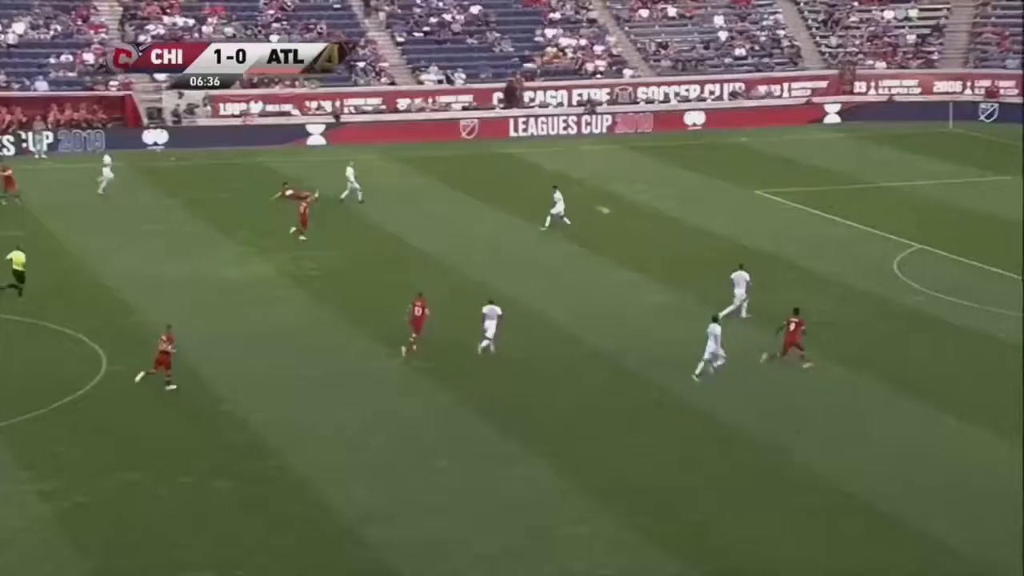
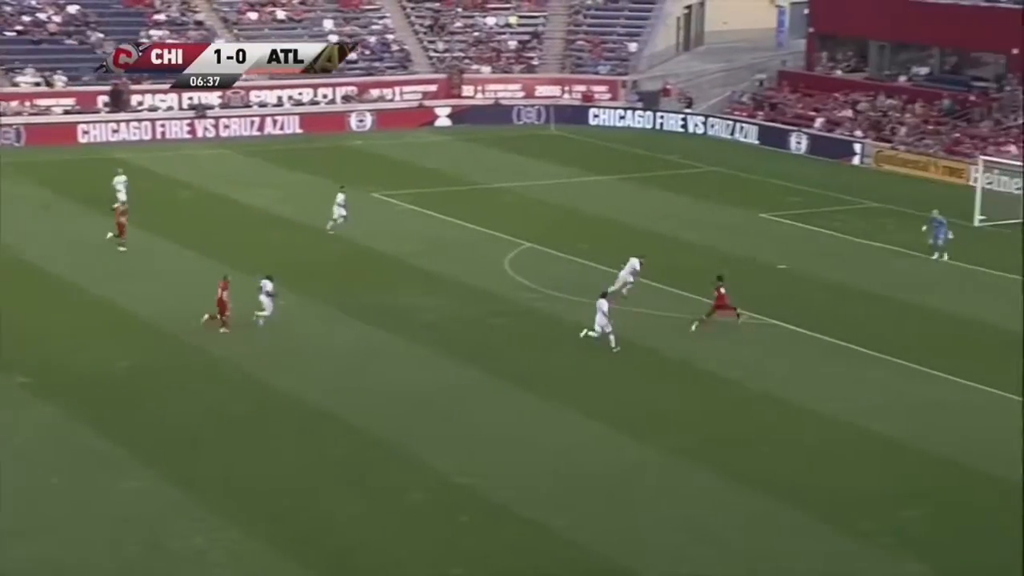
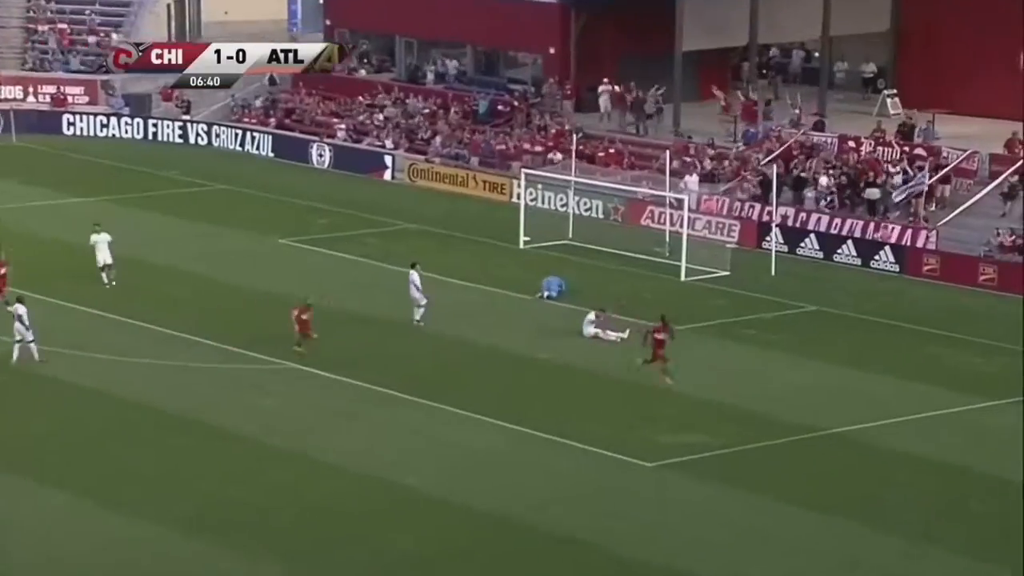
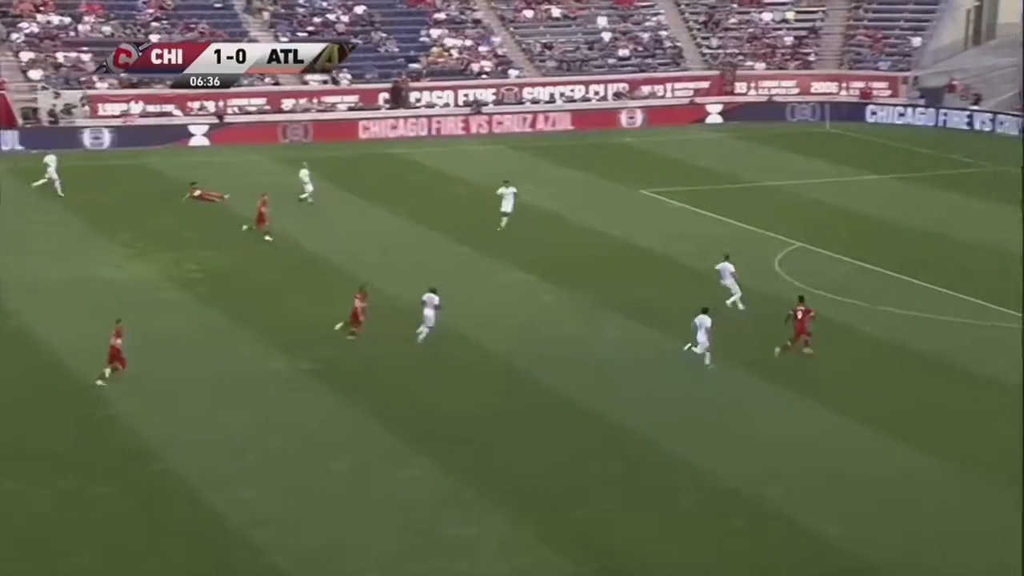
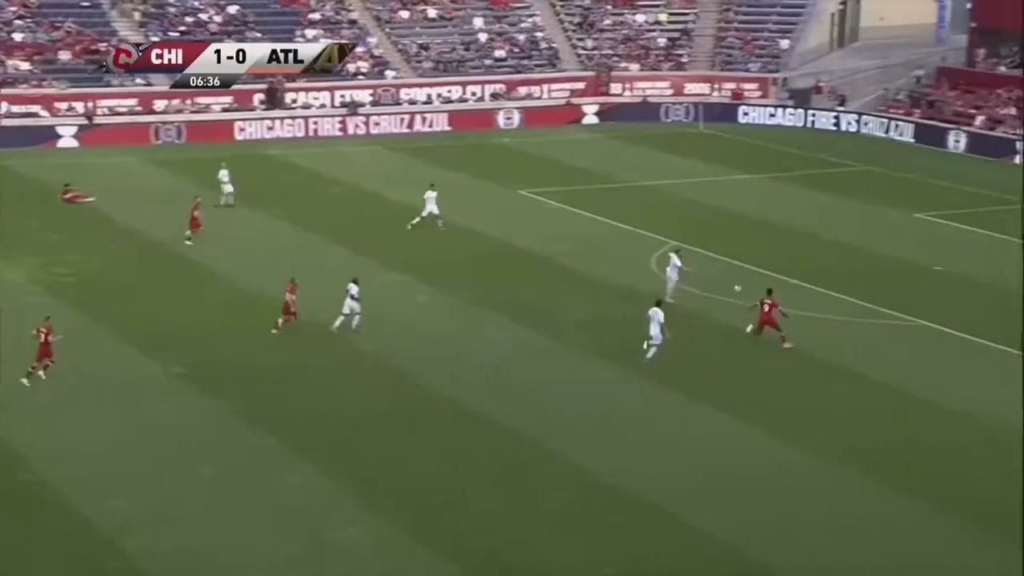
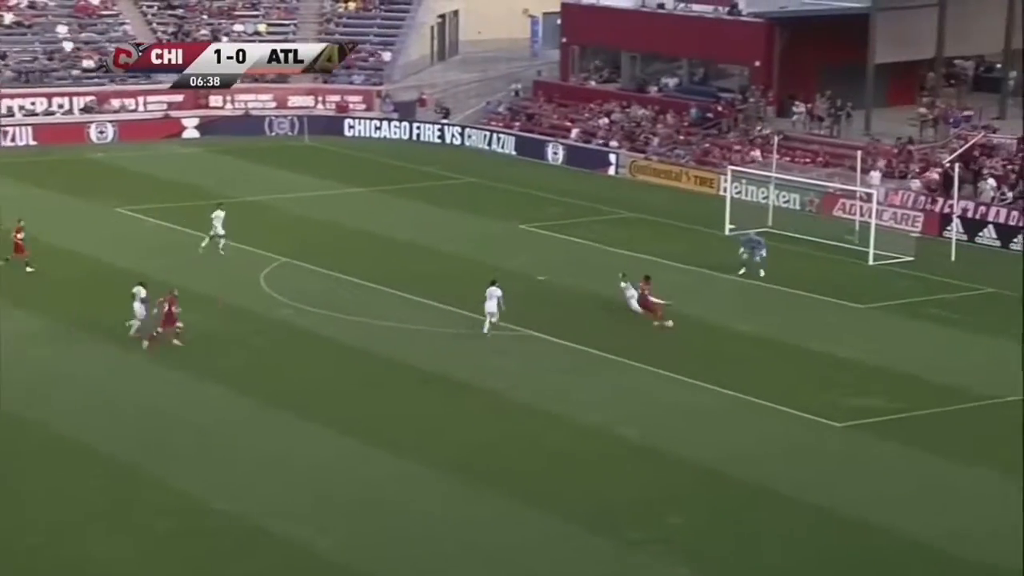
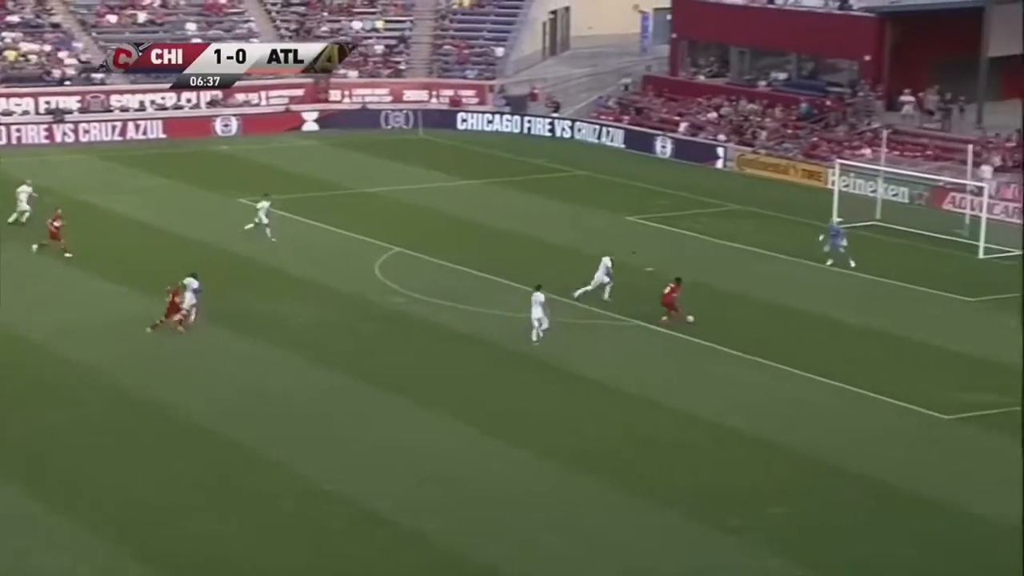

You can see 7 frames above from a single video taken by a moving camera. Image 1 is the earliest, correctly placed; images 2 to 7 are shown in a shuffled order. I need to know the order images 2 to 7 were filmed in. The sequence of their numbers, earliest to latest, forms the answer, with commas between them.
4, 5, 2, 7, 6, 3
